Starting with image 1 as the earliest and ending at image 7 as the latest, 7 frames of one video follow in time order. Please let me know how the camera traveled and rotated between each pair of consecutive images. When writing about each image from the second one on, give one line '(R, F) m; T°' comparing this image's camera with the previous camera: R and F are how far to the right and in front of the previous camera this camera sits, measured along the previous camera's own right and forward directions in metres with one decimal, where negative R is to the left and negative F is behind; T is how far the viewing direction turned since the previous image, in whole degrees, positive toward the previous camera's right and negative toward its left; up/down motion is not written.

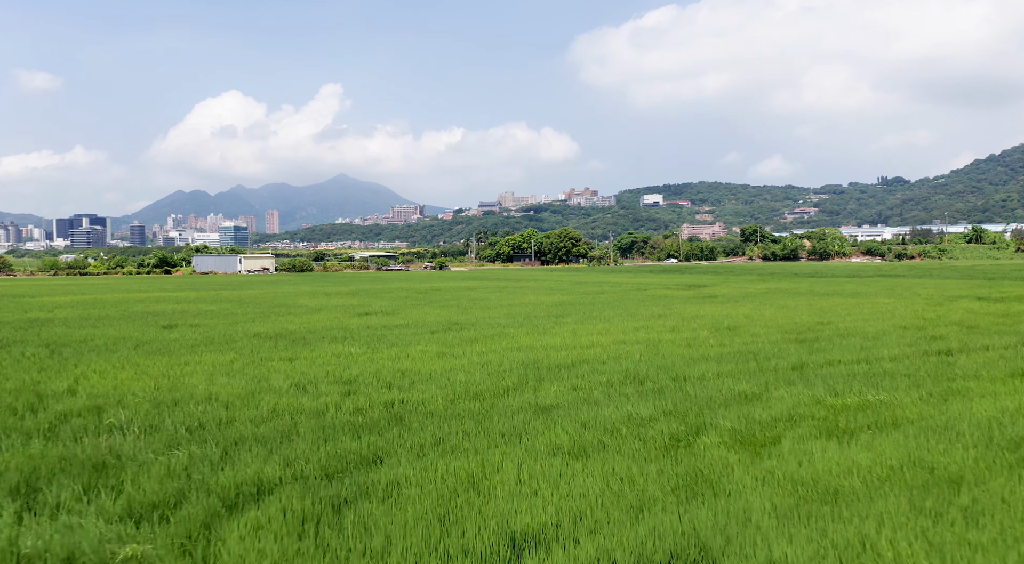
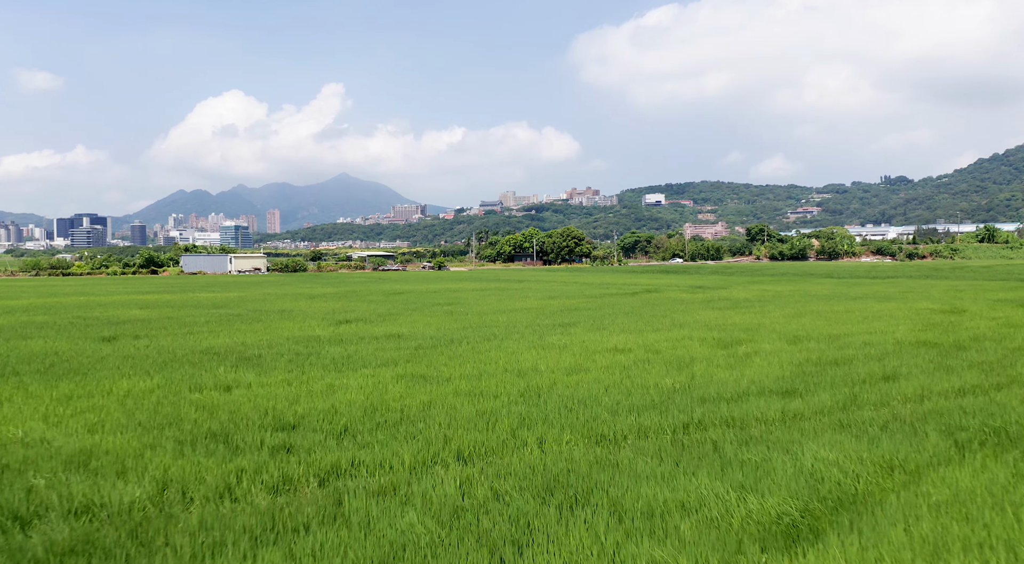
(0.0, +2.4) m; 0°
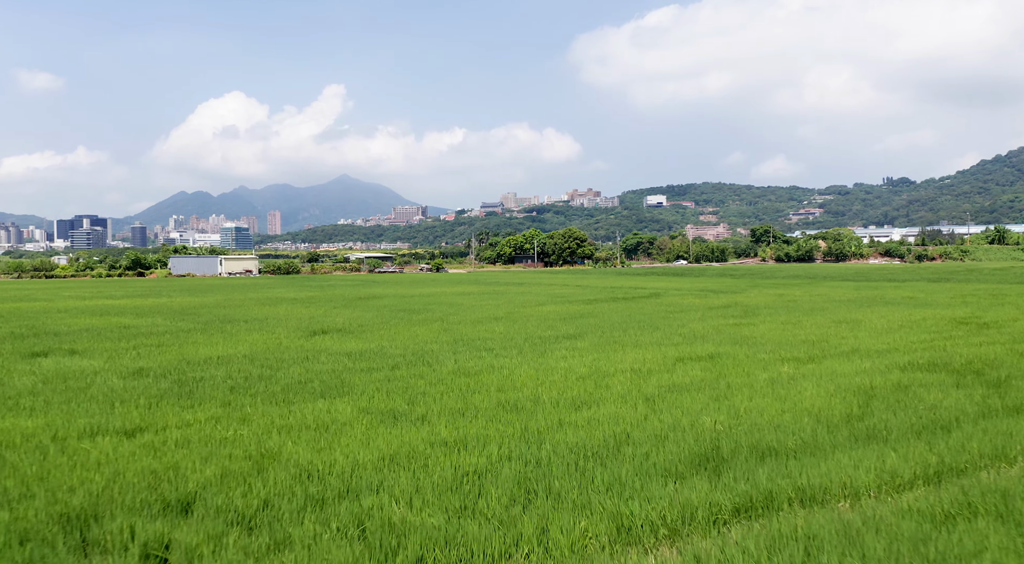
(+0.1, +2.0) m; 0°
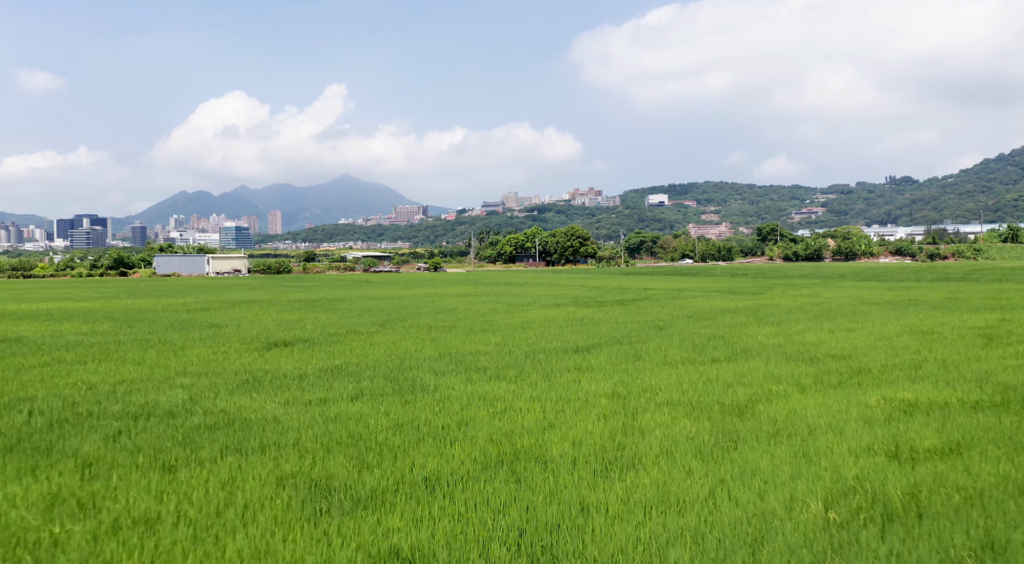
(0.0, +2.5) m; 0°
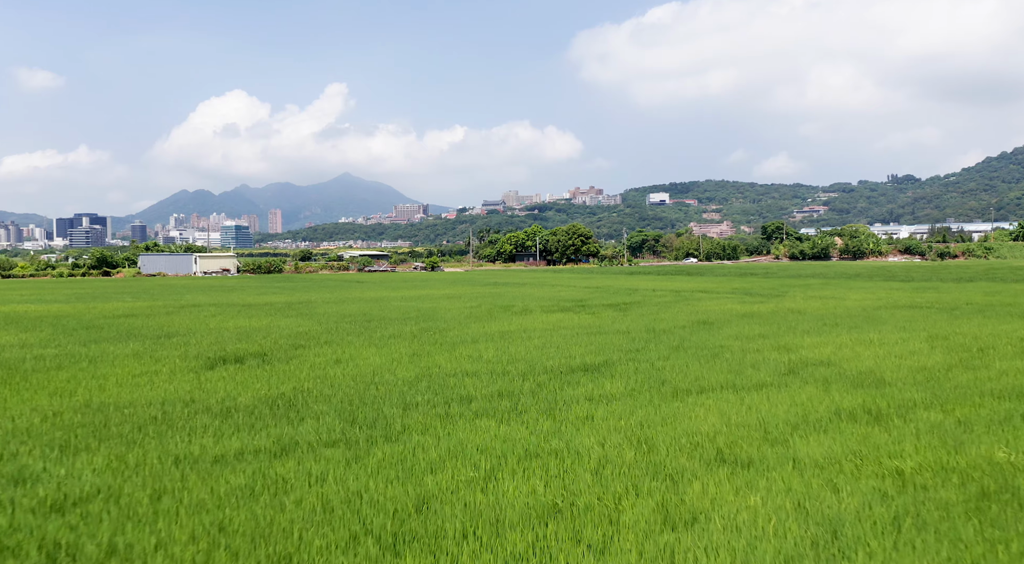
(+0.1, +2.1) m; 0°
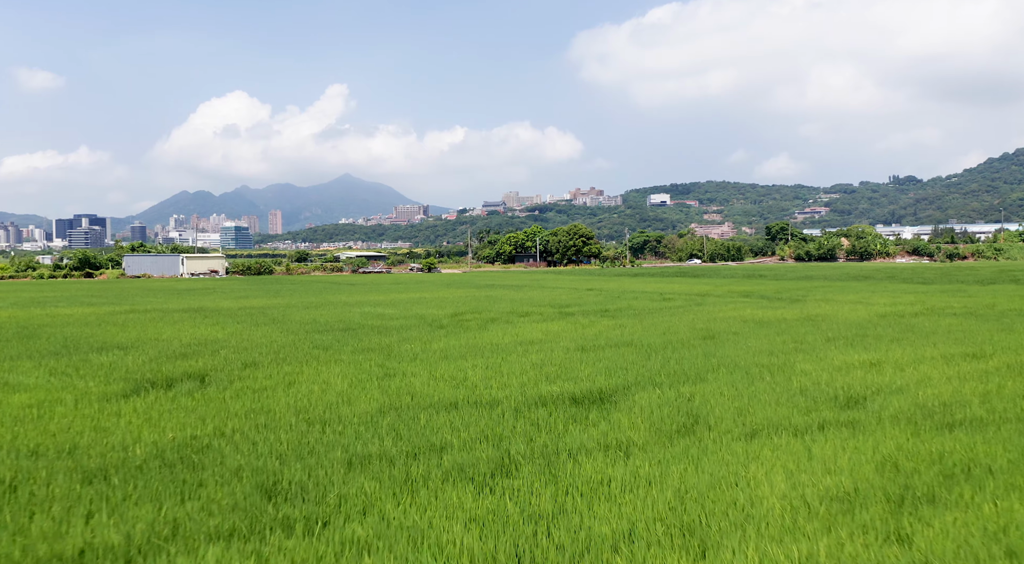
(+0.1, +1.9) m; 0°
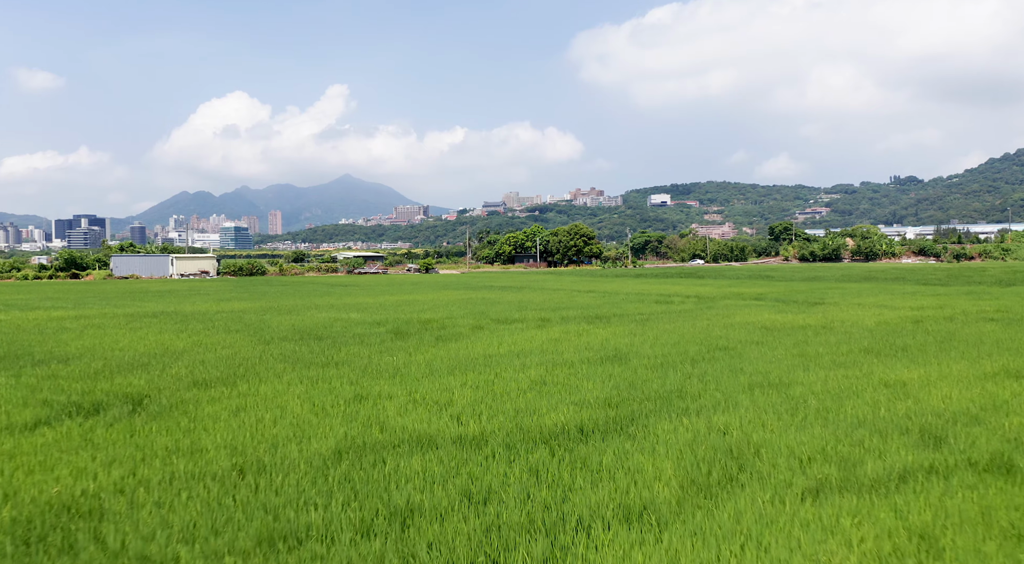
(+0.1, +1.4) m; 0°
